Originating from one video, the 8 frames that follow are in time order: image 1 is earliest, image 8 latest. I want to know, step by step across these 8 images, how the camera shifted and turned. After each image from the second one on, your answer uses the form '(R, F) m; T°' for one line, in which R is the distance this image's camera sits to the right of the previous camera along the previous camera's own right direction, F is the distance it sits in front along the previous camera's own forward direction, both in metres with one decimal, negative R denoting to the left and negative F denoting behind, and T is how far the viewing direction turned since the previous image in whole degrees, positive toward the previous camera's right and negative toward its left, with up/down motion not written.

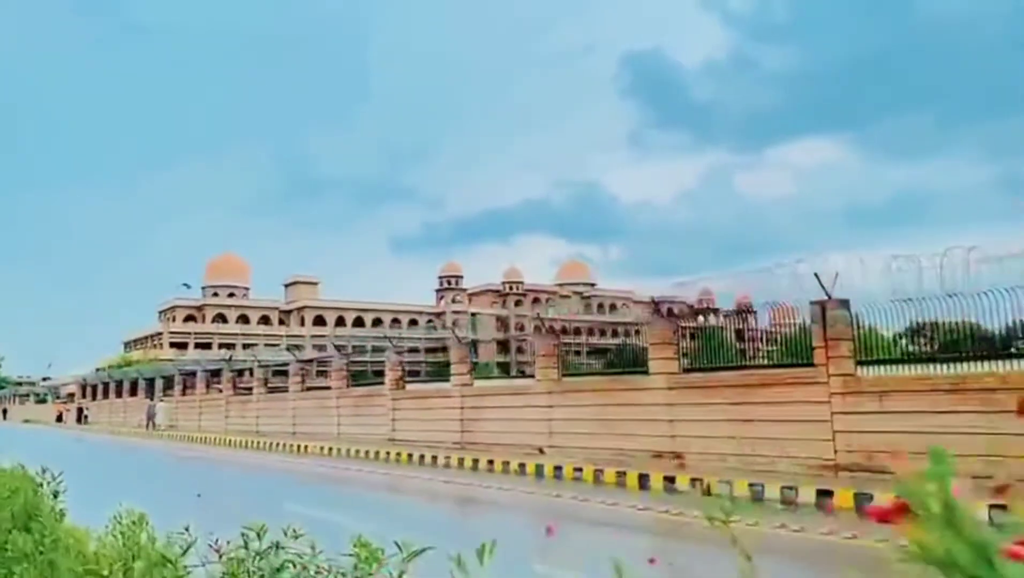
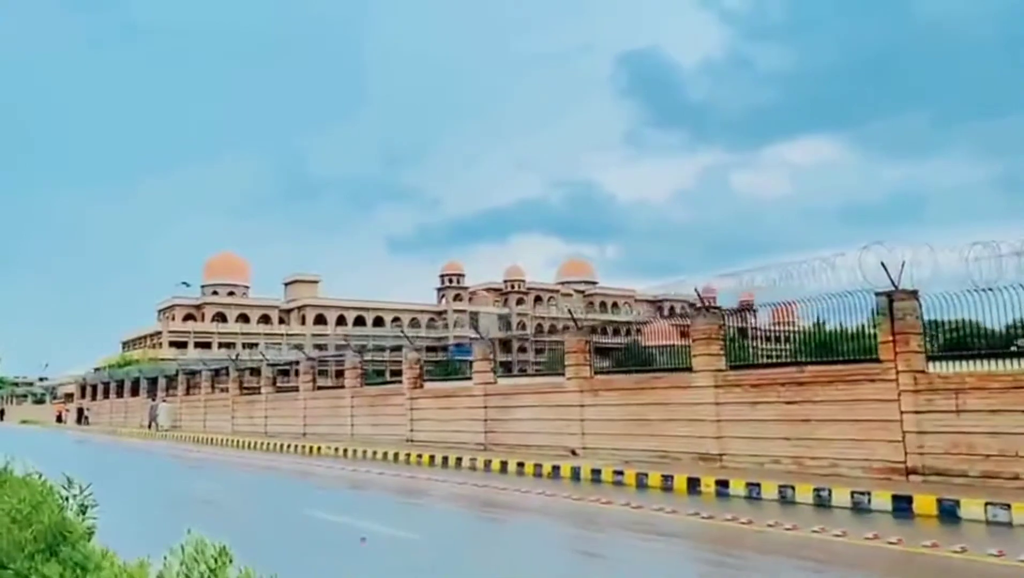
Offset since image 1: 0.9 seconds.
(-0.3, +0.4) m; 0°
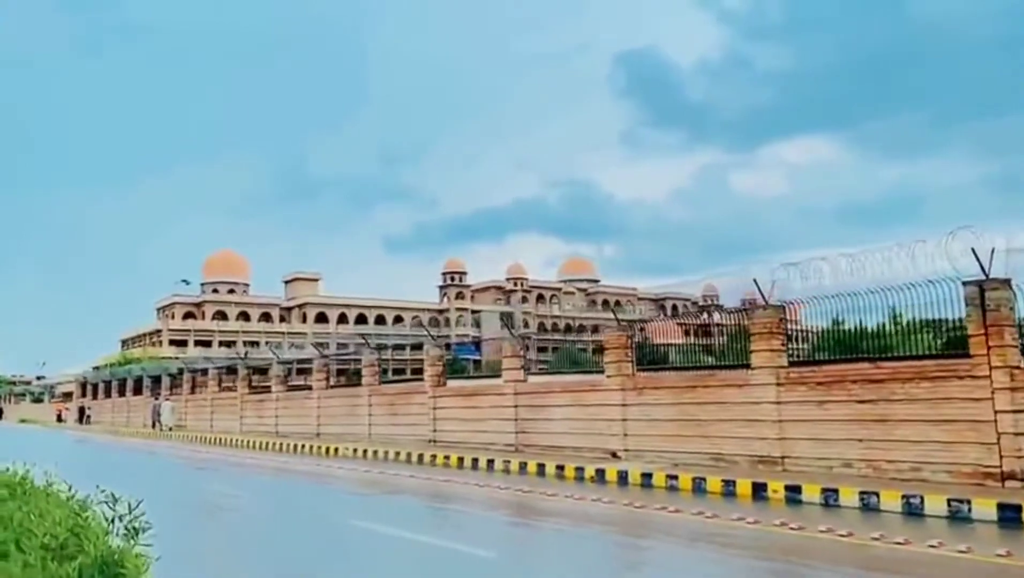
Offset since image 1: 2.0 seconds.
(-0.3, +0.5) m; 0°
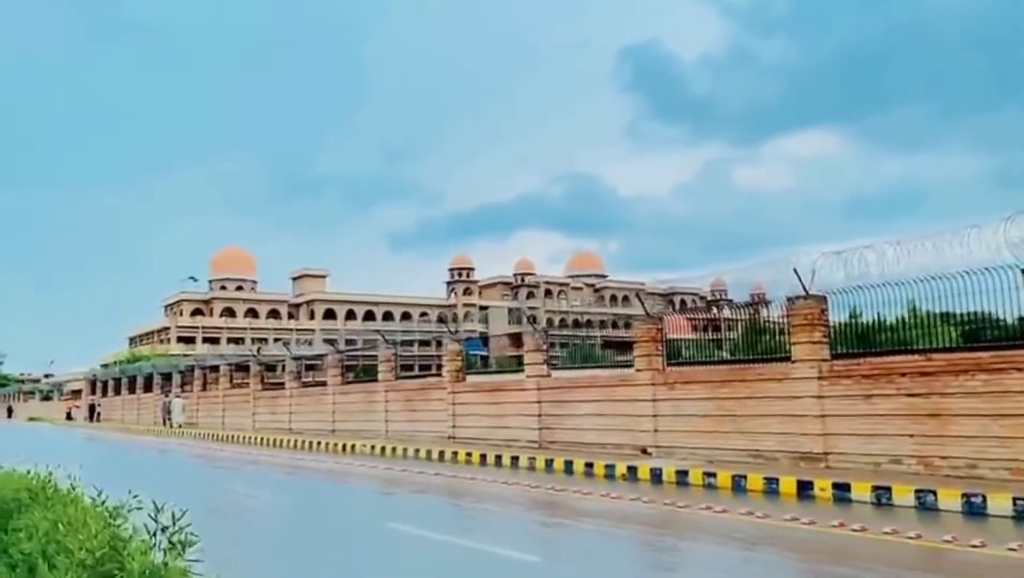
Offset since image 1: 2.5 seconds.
(-0.1, +0.2) m; 0°
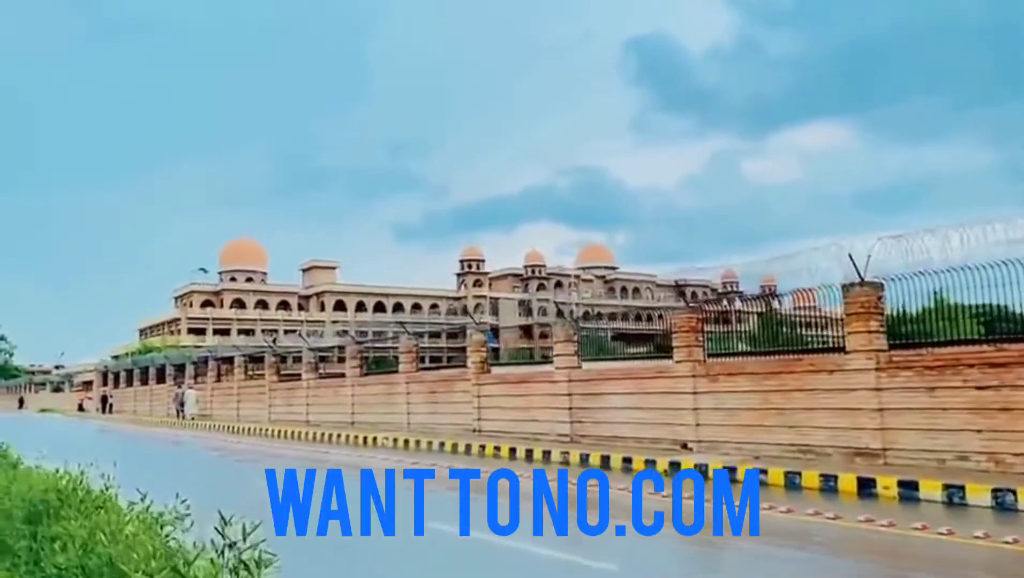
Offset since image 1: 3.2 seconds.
(-0.2, +0.3) m; 0°
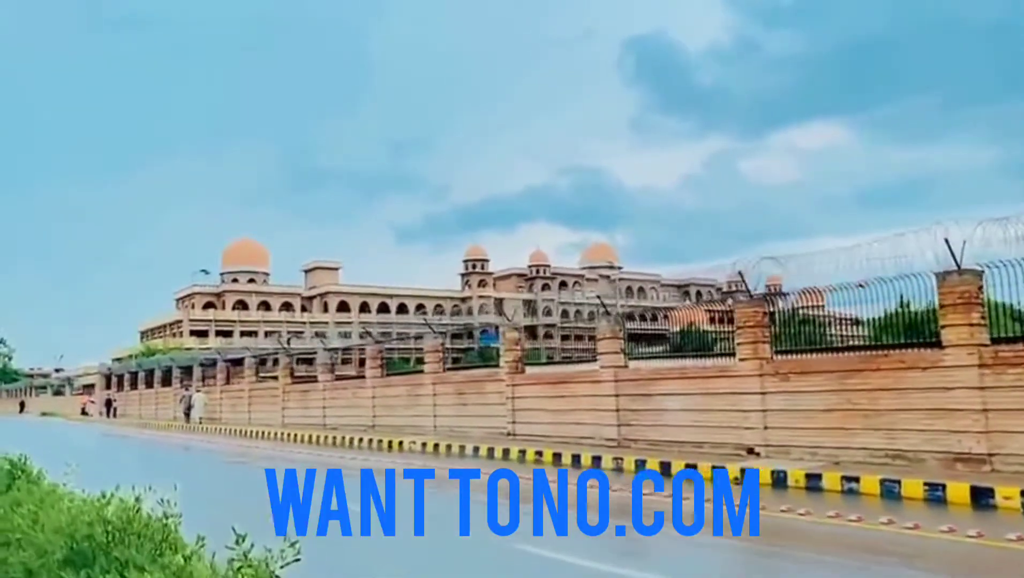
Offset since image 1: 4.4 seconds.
(-0.3, +0.5) m; 0°
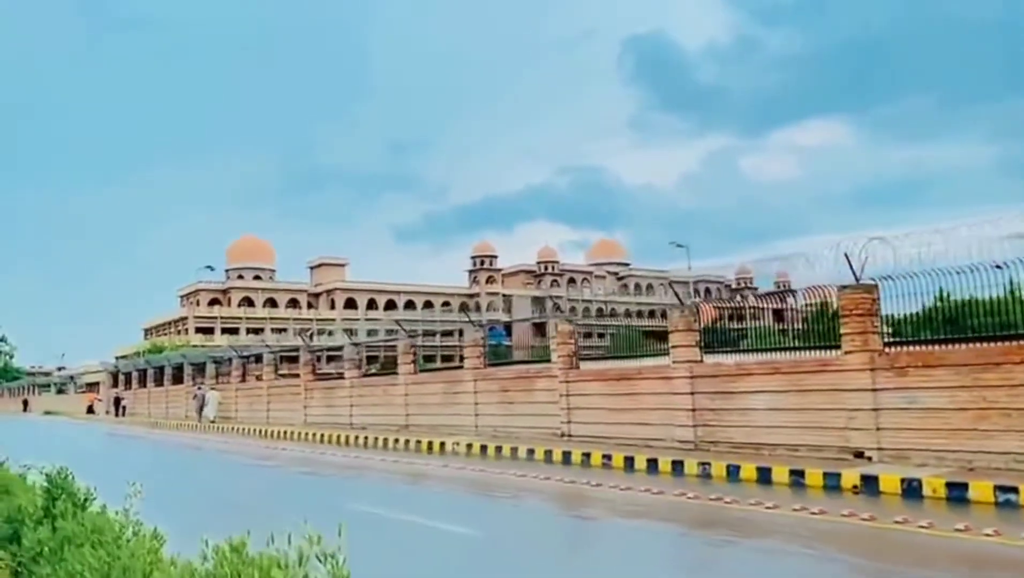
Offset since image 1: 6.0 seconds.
(-0.4, +0.7) m; 0°
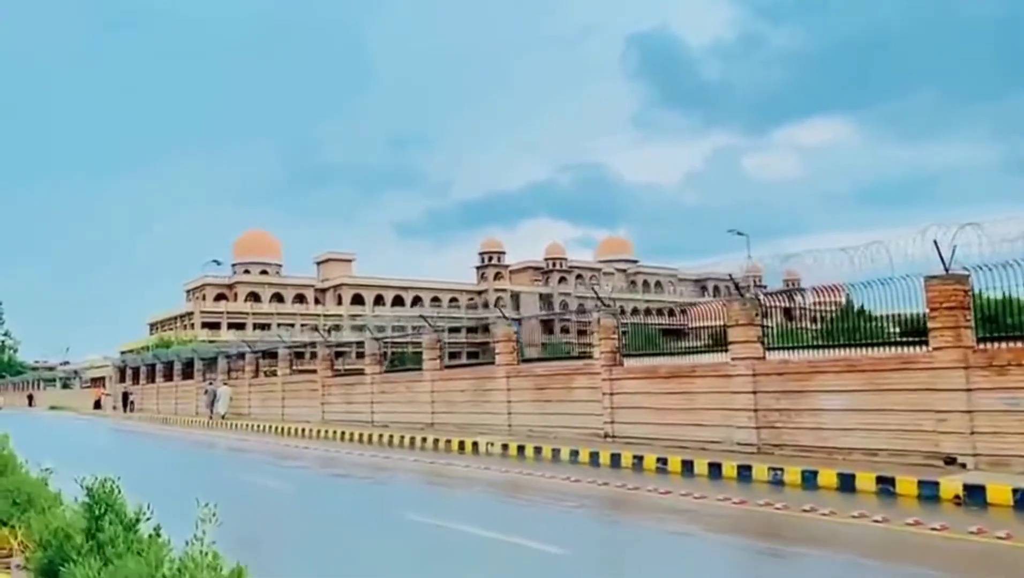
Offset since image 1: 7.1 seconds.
(-0.3, +0.5) m; 0°
